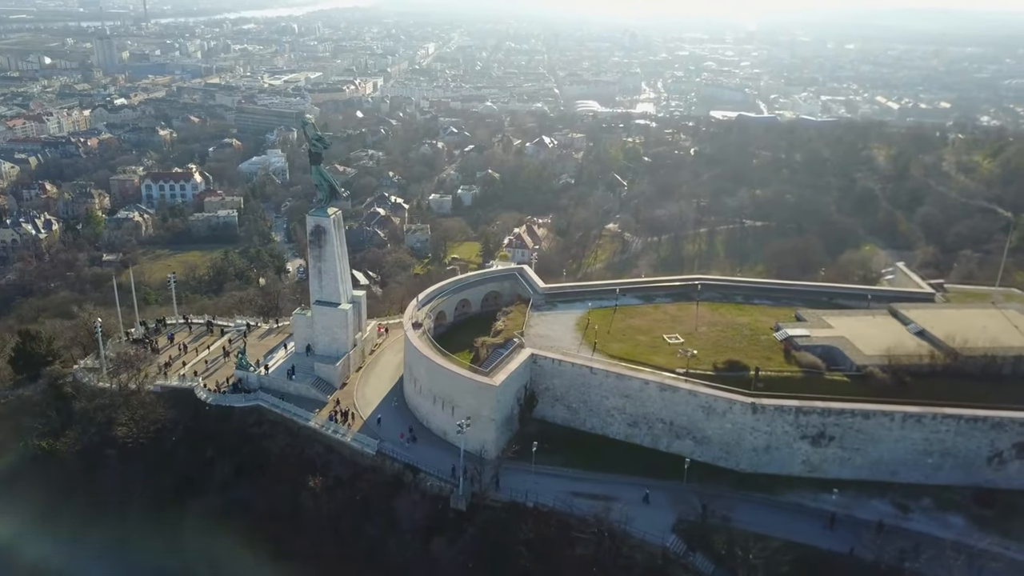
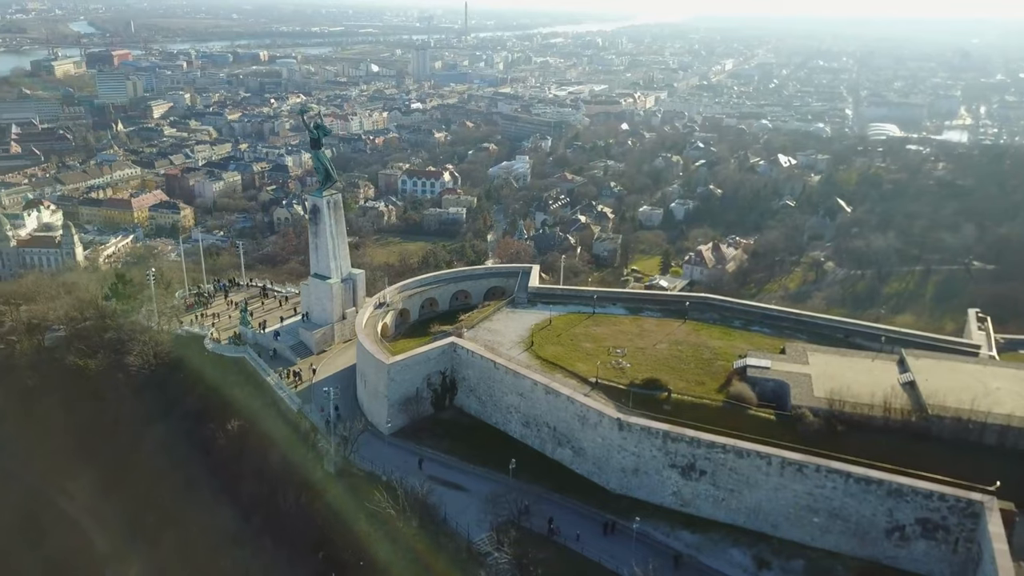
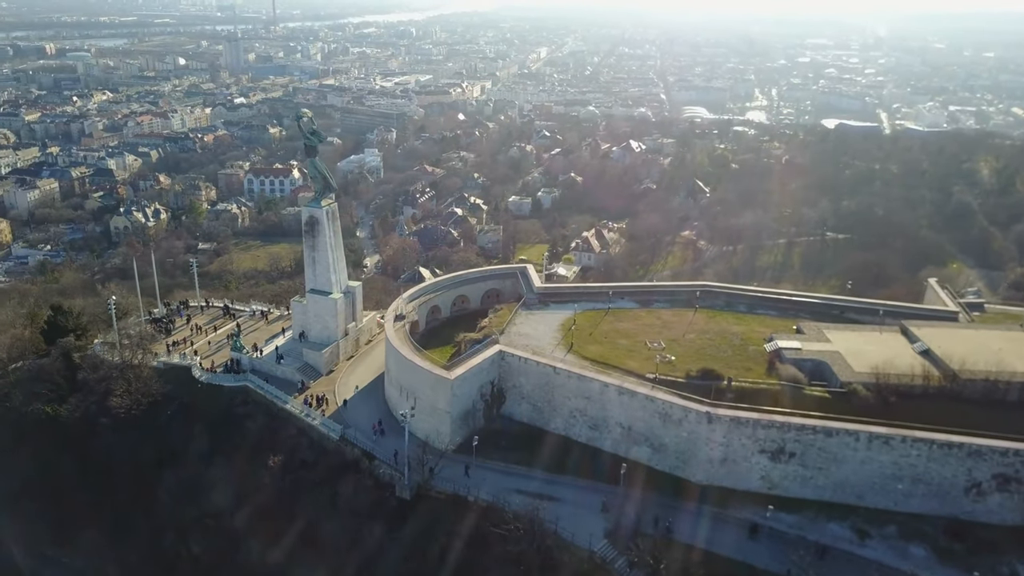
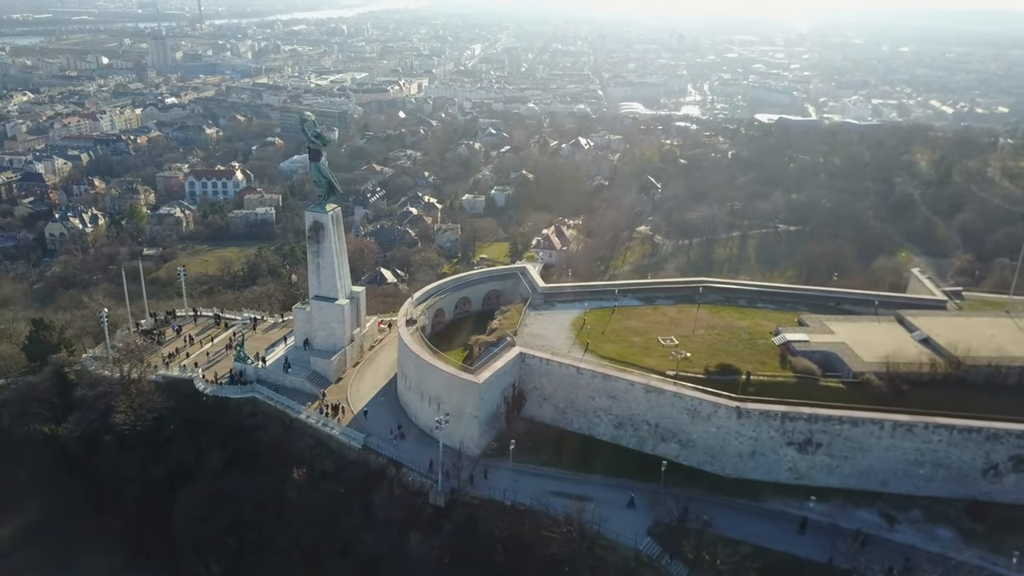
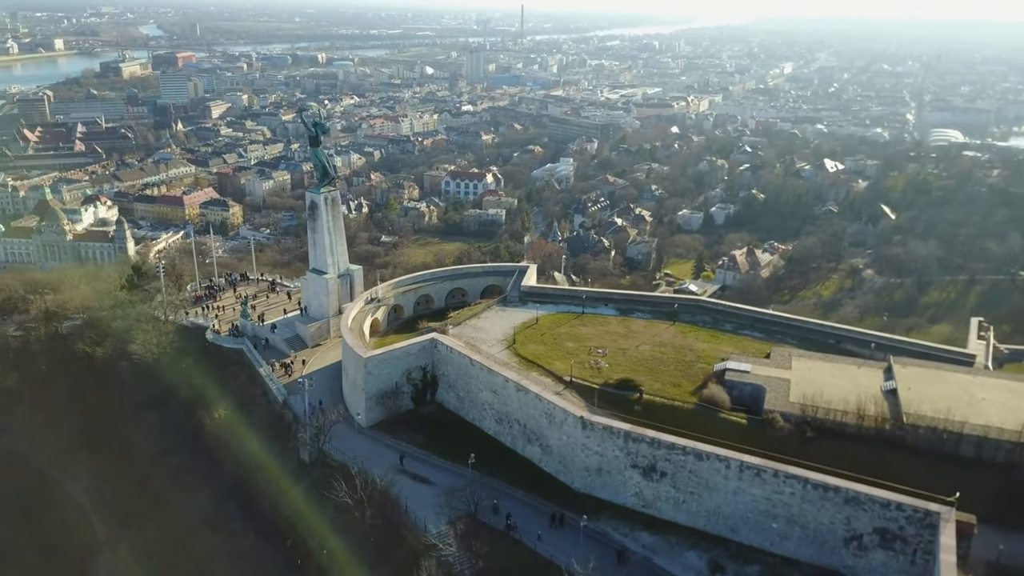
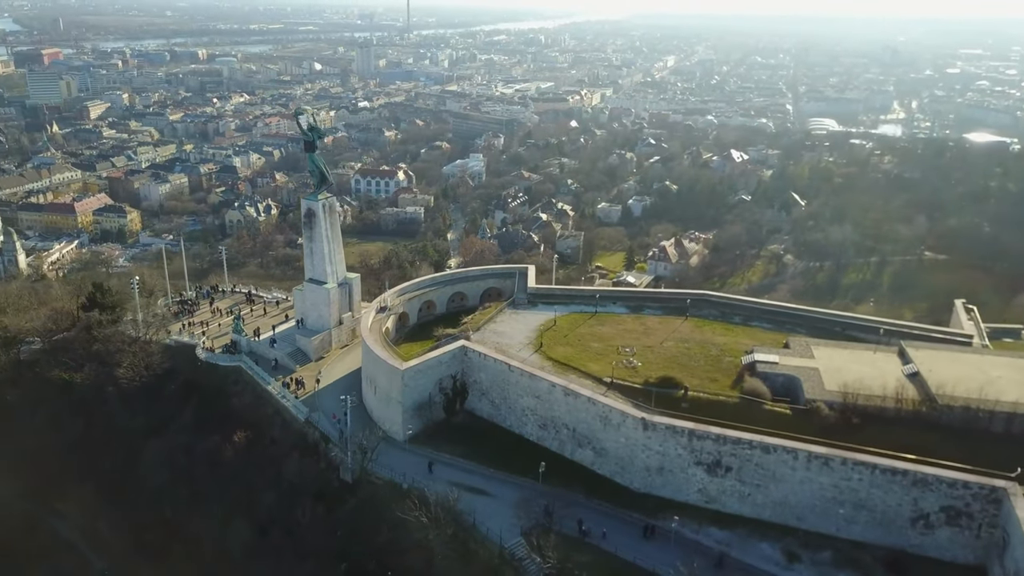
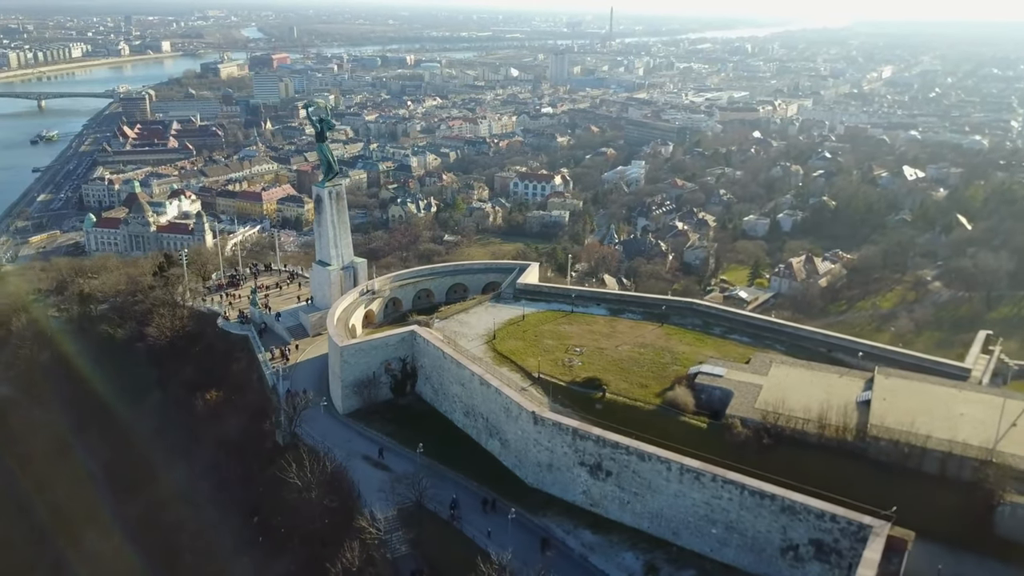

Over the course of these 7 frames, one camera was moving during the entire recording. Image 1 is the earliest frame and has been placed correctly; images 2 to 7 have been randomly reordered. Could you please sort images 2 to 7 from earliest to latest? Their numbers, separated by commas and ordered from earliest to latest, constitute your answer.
4, 3, 6, 2, 5, 7
